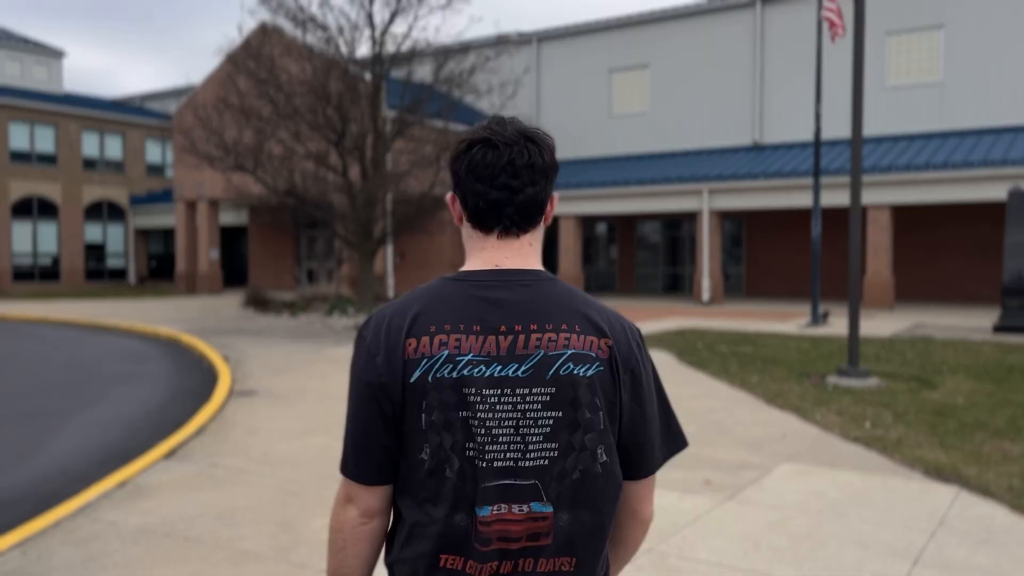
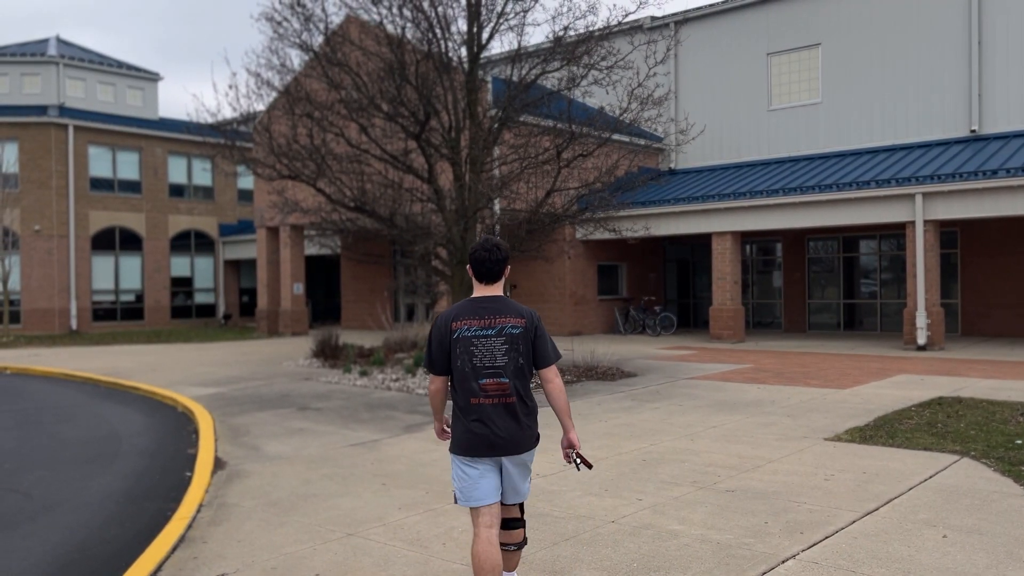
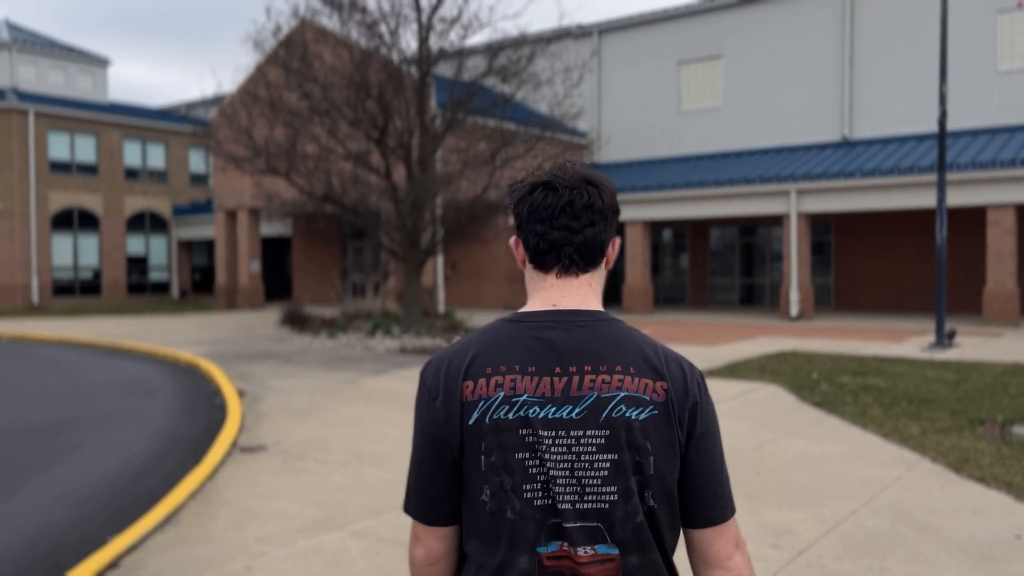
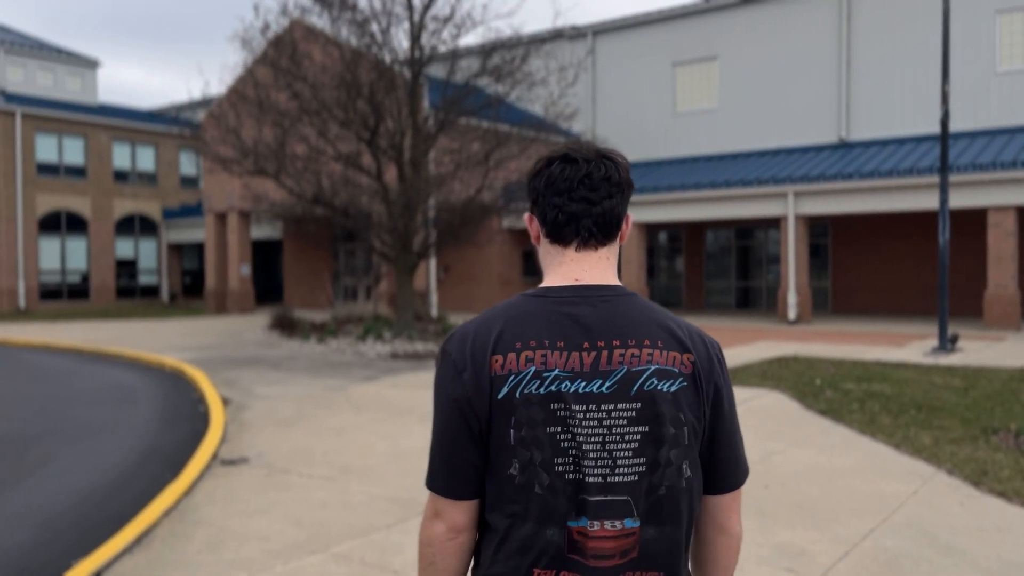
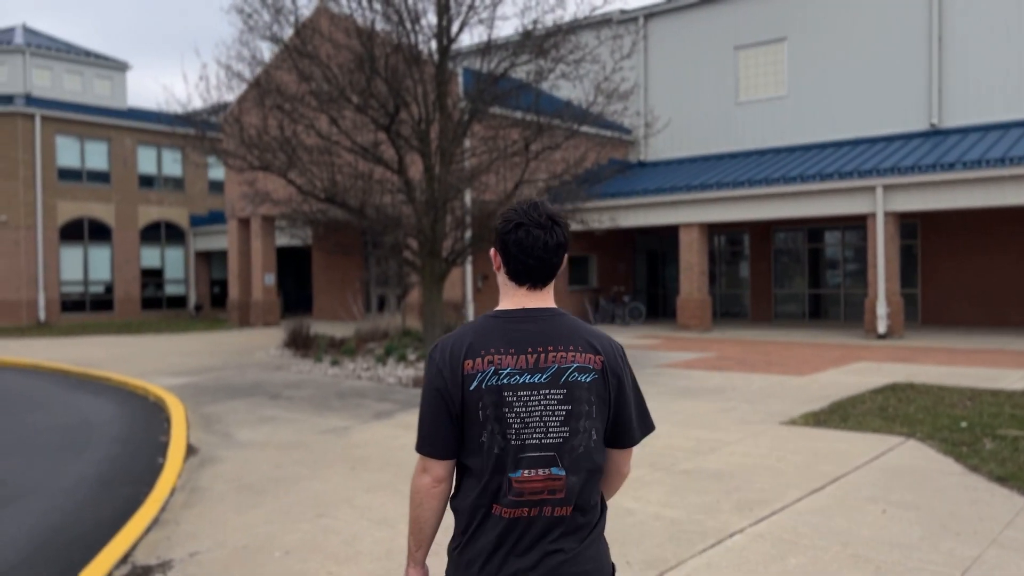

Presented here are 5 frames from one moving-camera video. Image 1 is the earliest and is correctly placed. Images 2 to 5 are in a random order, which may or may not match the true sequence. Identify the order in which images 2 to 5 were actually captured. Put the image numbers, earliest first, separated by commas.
3, 4, 5, 2
